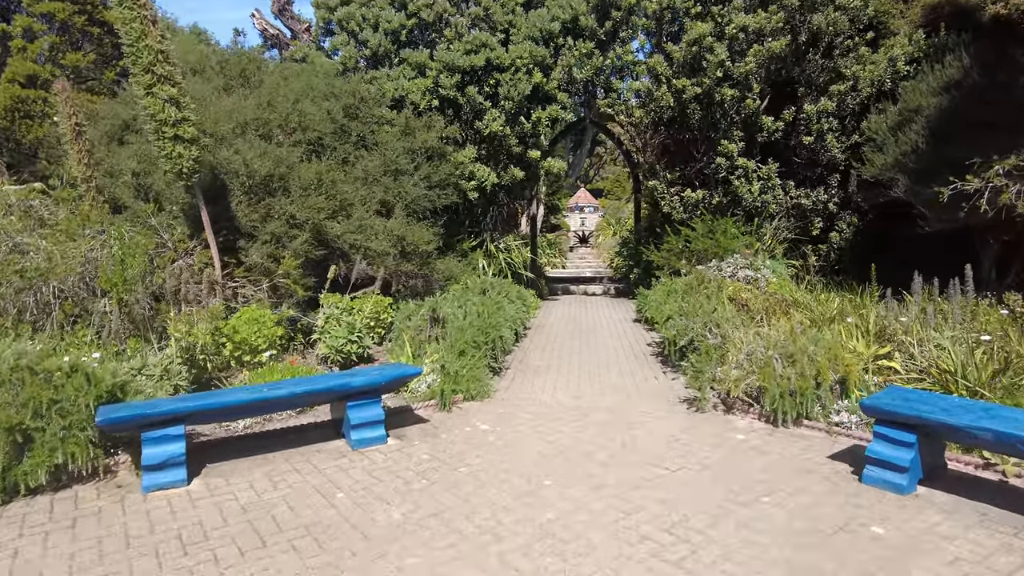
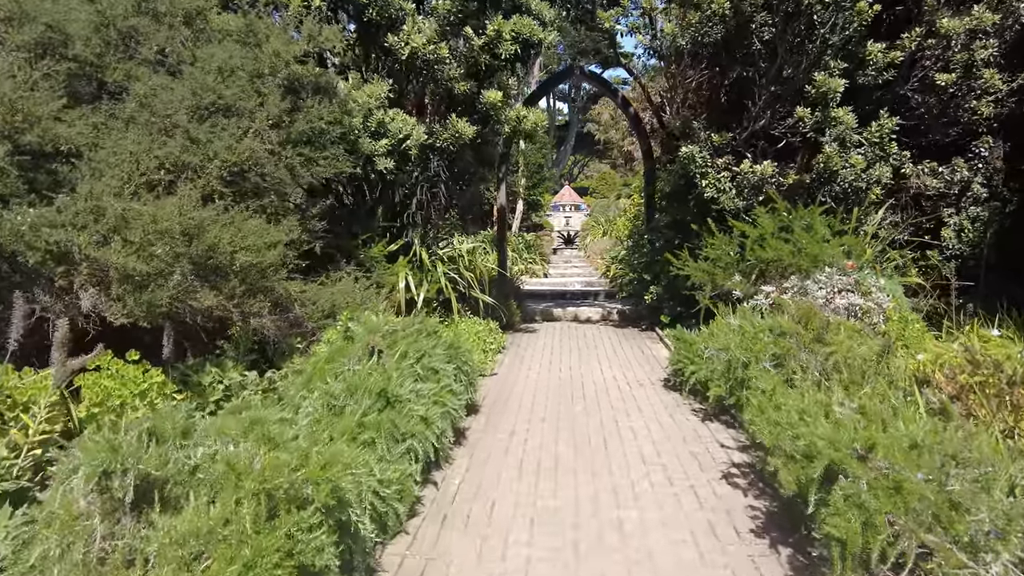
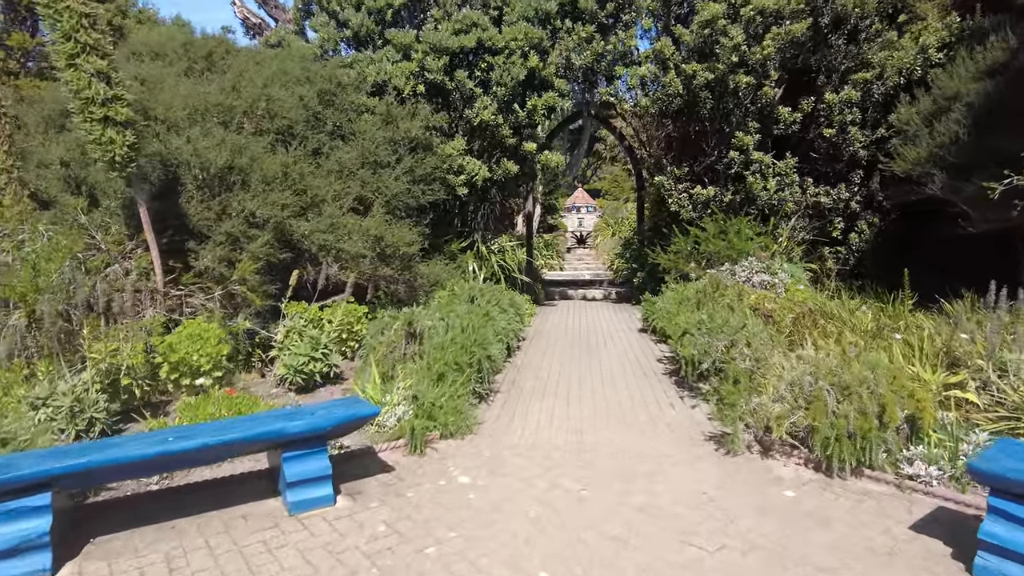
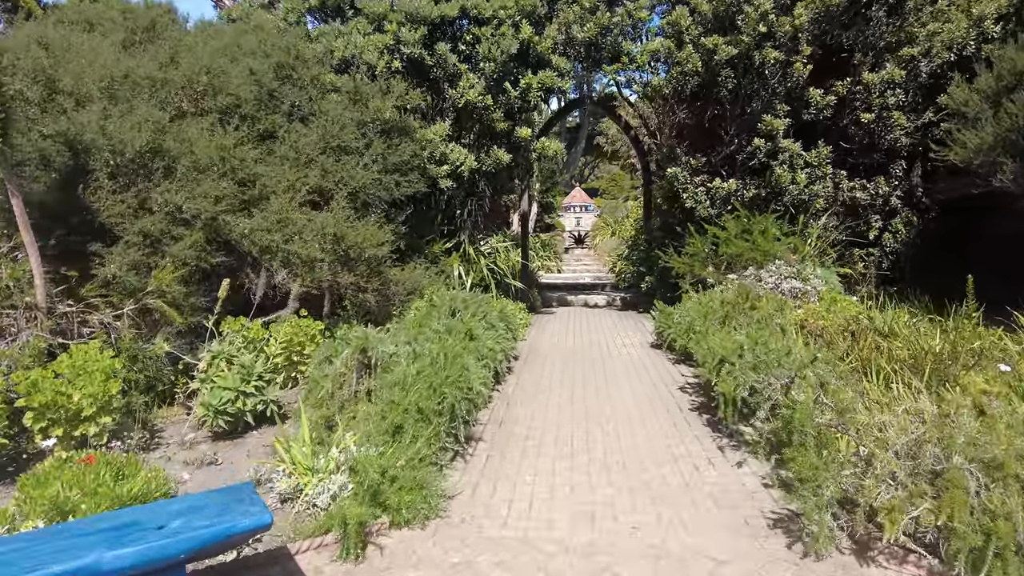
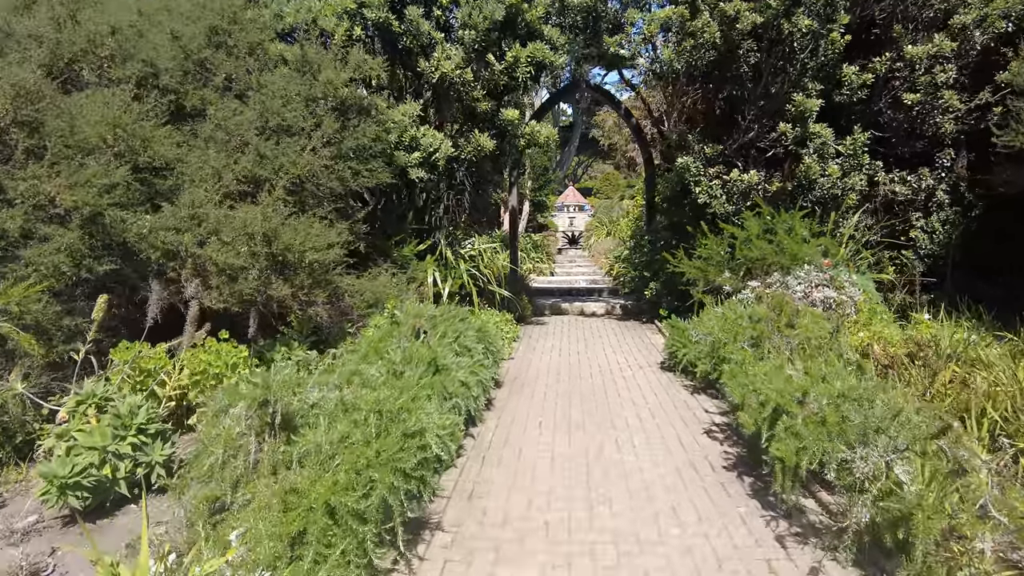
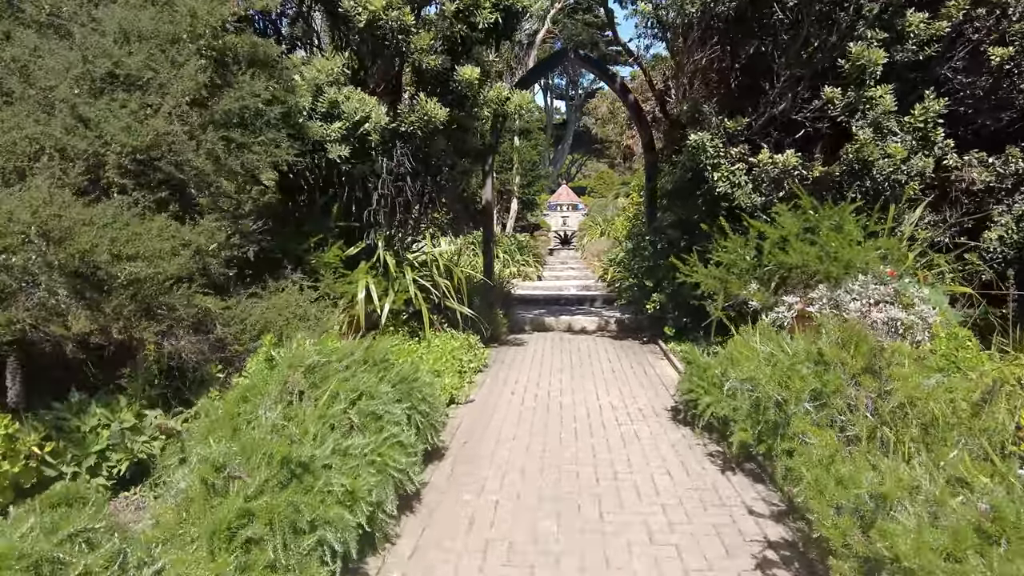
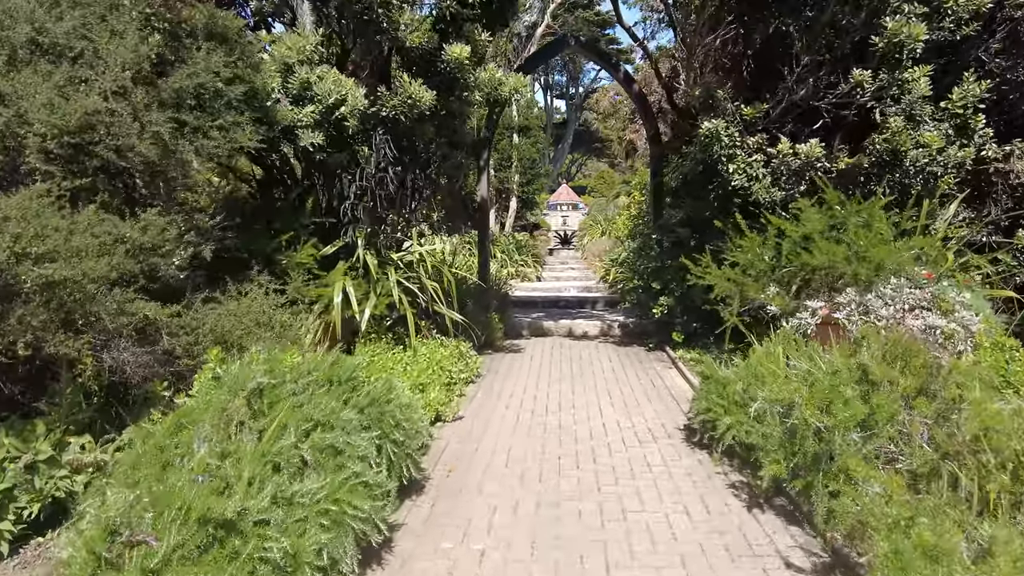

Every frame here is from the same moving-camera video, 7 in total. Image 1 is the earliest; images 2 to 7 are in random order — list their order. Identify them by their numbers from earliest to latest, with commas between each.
3, 4, 5, 2, 6, 7
